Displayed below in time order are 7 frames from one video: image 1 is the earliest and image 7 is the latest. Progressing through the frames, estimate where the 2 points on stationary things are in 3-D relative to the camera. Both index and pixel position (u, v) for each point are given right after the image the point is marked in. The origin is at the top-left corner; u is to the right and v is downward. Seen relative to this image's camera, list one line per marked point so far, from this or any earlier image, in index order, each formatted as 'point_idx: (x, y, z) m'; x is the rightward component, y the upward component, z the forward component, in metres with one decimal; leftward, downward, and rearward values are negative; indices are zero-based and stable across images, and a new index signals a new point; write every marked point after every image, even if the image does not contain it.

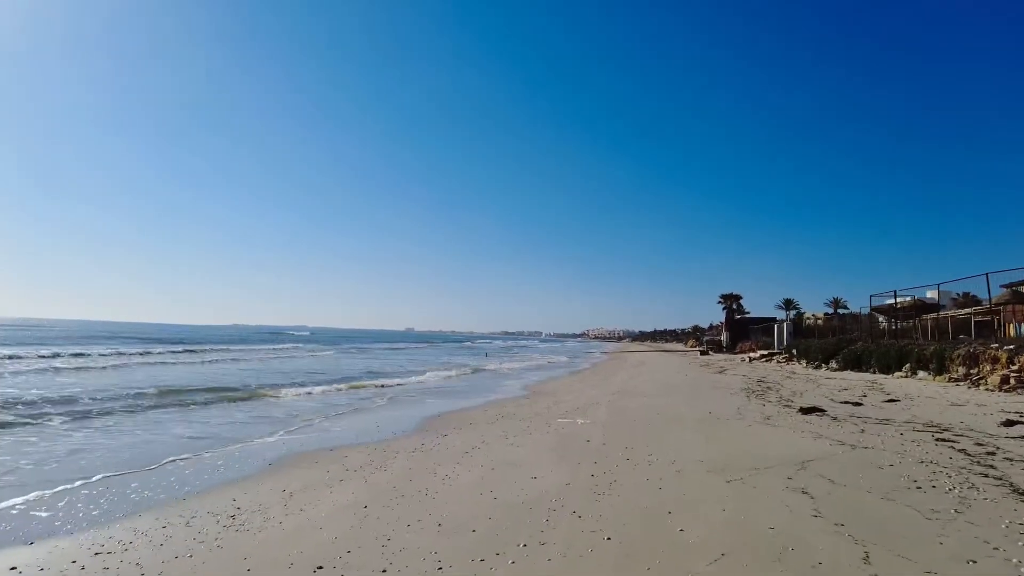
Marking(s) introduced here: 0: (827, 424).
0: (+6.4, -2.7, +10.6) m
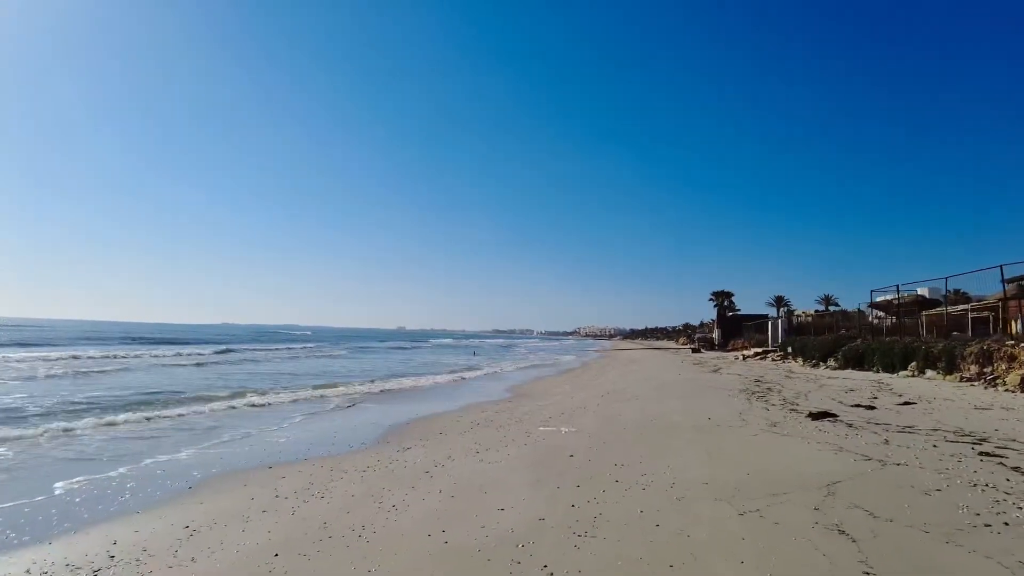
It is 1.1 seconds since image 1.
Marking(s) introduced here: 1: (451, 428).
0: (+5.9, -2.6, +9.4) m
1: (-1.3, -3.0, +11.1) m
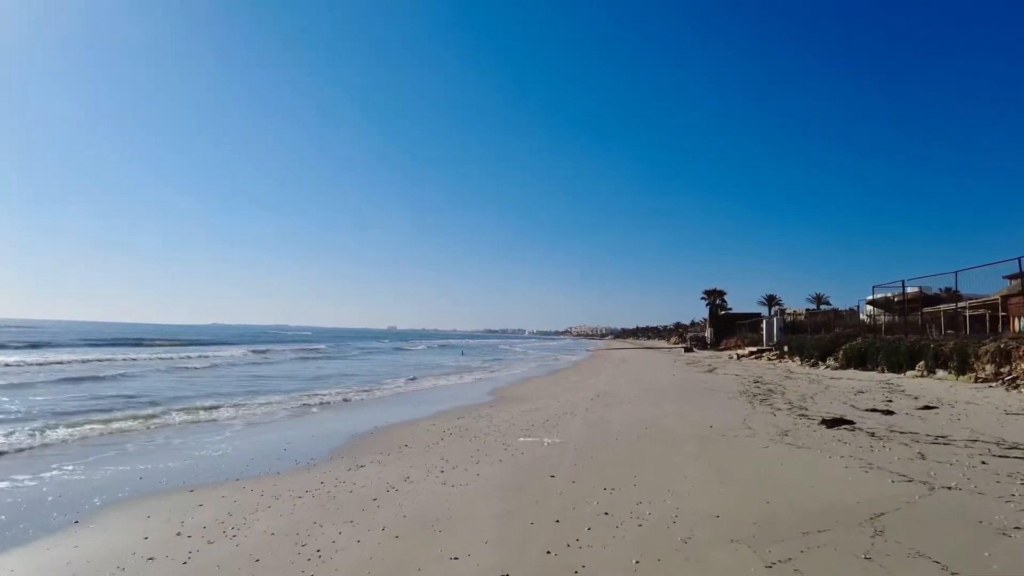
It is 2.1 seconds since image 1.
0: (+5.5, -2.4, +8.1) m
1: (-1.7, -2.8, +9.7) m
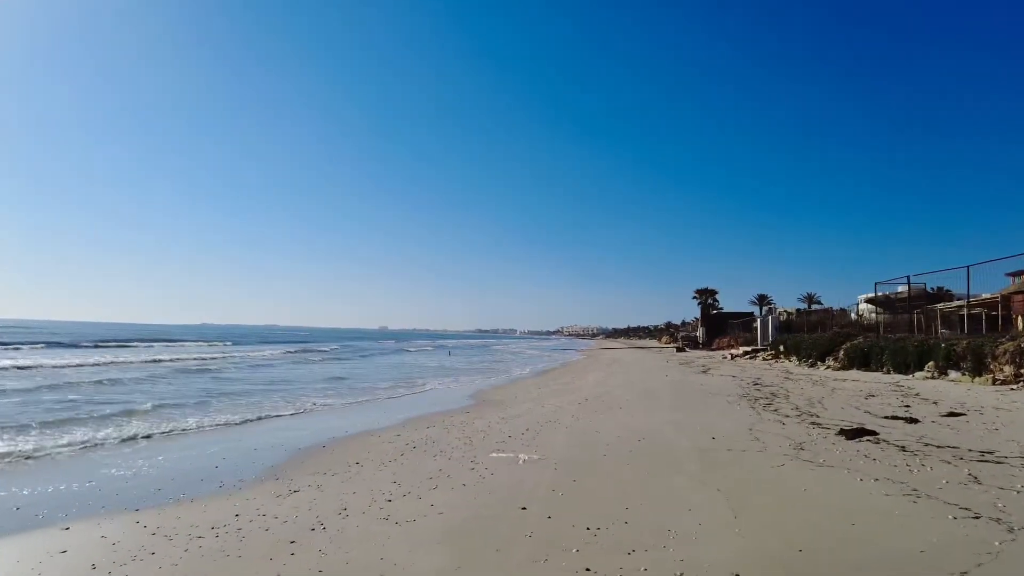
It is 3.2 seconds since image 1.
0: (+5.1, -2.2, +6.8) m
1: (-2.2, -2.6, +8.3) m
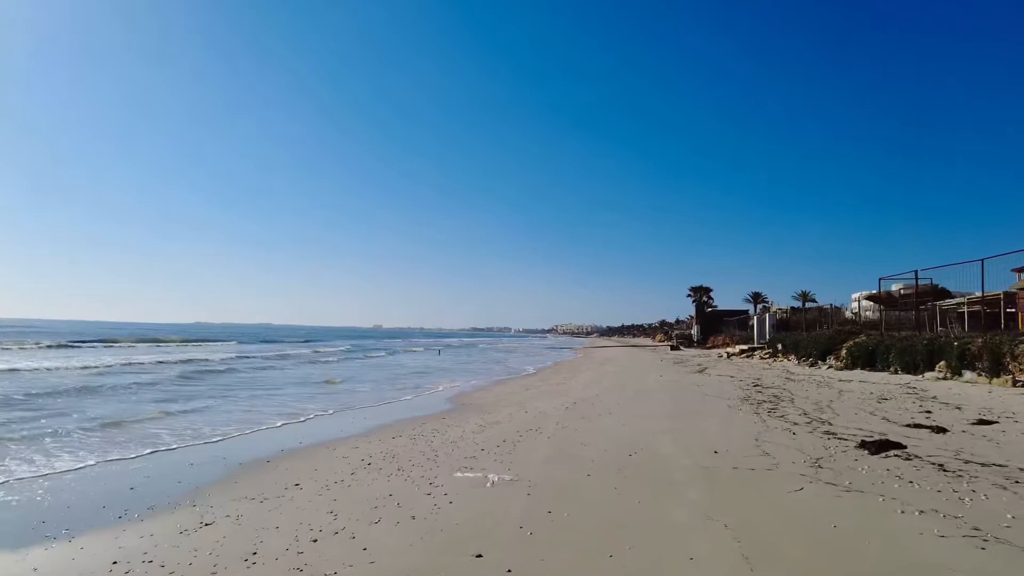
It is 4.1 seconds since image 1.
0: (+4.7, -2.1, +5.7) m
1: (-2.6, -2.5, +7.1) m
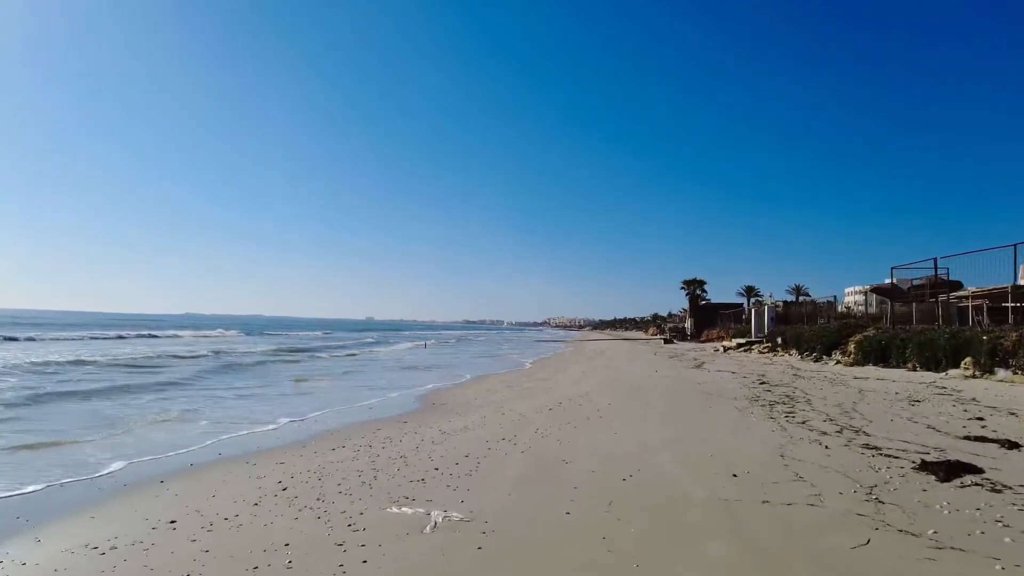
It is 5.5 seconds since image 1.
0: (+4.2, -1.9, +4.0) m
1: (-3.0, -2.2, +5.3) m
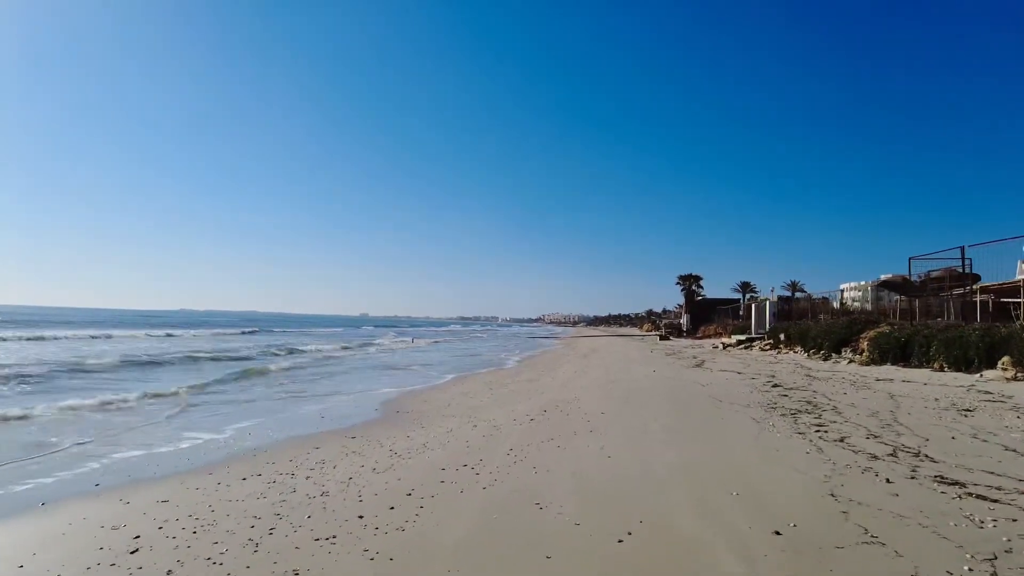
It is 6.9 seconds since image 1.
0: (+3.9, -1.7, +2.2) m
1: (-3.4, -2.0, +3.5) m
